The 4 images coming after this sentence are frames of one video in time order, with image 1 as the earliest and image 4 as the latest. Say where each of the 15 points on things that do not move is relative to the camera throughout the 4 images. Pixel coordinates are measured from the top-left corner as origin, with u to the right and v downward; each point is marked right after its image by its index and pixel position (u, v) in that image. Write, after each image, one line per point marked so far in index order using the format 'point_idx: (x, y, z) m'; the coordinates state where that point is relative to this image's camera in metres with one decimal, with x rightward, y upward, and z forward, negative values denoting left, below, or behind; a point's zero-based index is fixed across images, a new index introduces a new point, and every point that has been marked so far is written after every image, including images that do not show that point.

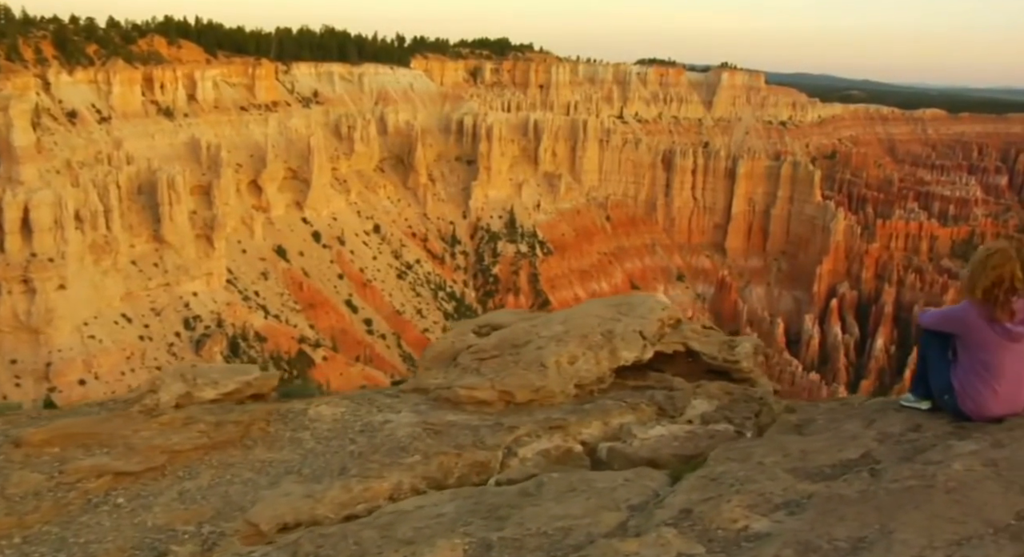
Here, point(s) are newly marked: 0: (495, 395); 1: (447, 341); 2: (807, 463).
0: (-0.2, -1.1, +7.2) m
1: (-0.7, -0.7, +8.4) m
2: (+1.9, -1.2, +5.0) m
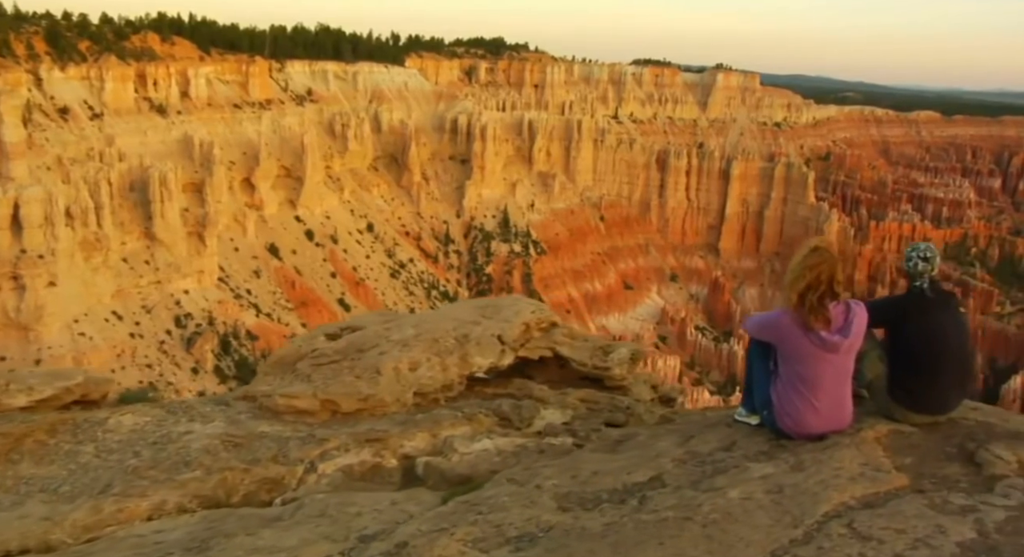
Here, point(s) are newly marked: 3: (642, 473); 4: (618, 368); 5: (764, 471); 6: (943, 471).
0: (-1.7, -1.1, +6.6) m
1: (-2.3, -0.7, +7.9) m
2: (+0.4, -1.2, +4.5) m
3: (+0.8, -1.2, +4.6) m
4: (+1.1, -1.0, +8.1) m
5: (+1.4, -1.1, +4.4) m
6: (+2.6, -1.2, +4.6) m
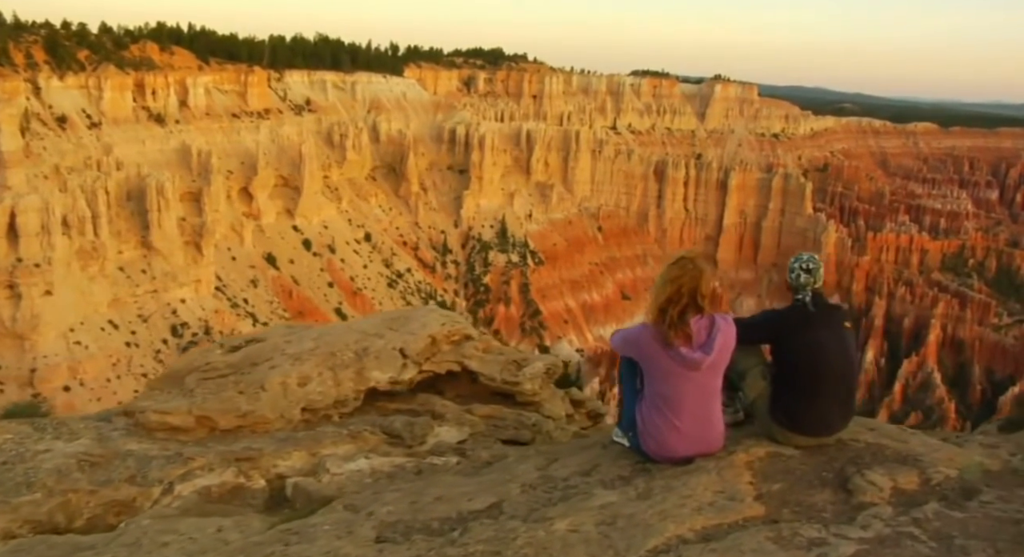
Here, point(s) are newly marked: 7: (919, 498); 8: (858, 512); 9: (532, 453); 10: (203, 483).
0: (-2.6, -1.2, +6.3) m
1: (-3.2, -0.8, +7.5) m
2: (-0.5, -1.3, +4.1) m
3: (-0.2, -1.2, +4.3) m
4: (+0.2, -1.1, +7.7) m
5: (+0.5, -1.2, +4.1) m
6: (+1.7, -1.2, +4.3) m
7: (+2.3, -1.3, +4.4) m
8: (+1.9, -1.3, +4.1) m
9: (+0.2, -1.2, +5.4) m
10: (-2.2, -1.5, +5.5) m
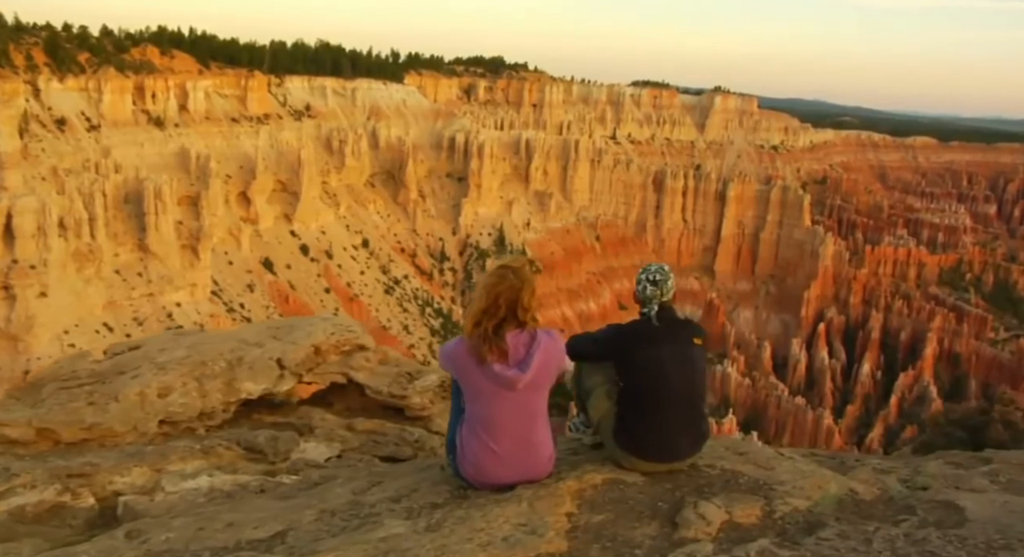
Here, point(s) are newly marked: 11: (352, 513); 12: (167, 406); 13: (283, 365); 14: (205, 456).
0: (-3.7, -1.2, +5.9) m
1: (-4.3, -0.8, +7.2) m
2: (-1.6, -1.3, +3.8) m
3: (-1.2, -1.3, +3.9) m
4: (-0.9, -1.1, +7.4) m
5: (-0.6, -1.2, +3.7) m
6: (+0.6, -1.3, +3.9) m
7: (+1.3, -1.3, +4.0) m
8: (+0.8, -1.3, +3.8) m
9: (-0.9, -1.3, +5.0) m
10: (-3.3, -1.5, +5.1) m
11: (-0.8, -1.2, +4.0) m
12: (-2.9, -1.1, +6.3) m
13: (-2.1, -0.8, +7.0) m
14: (-2.4, -1.4, +5.9) m
